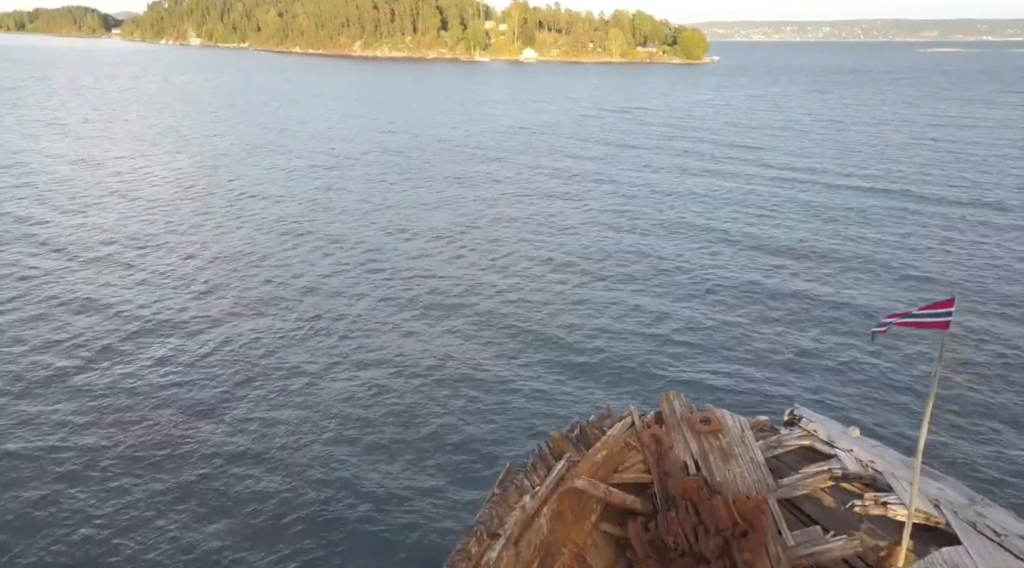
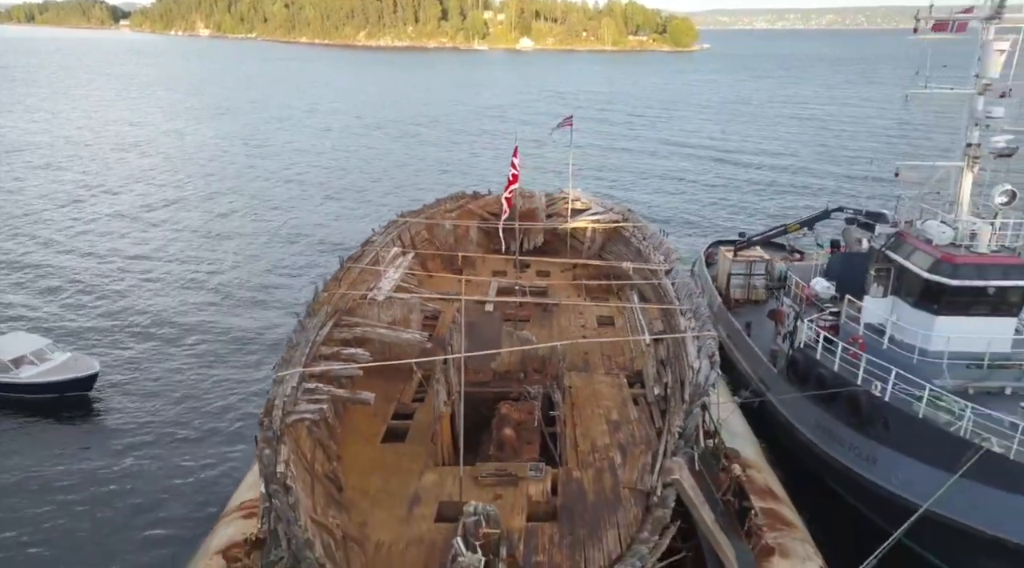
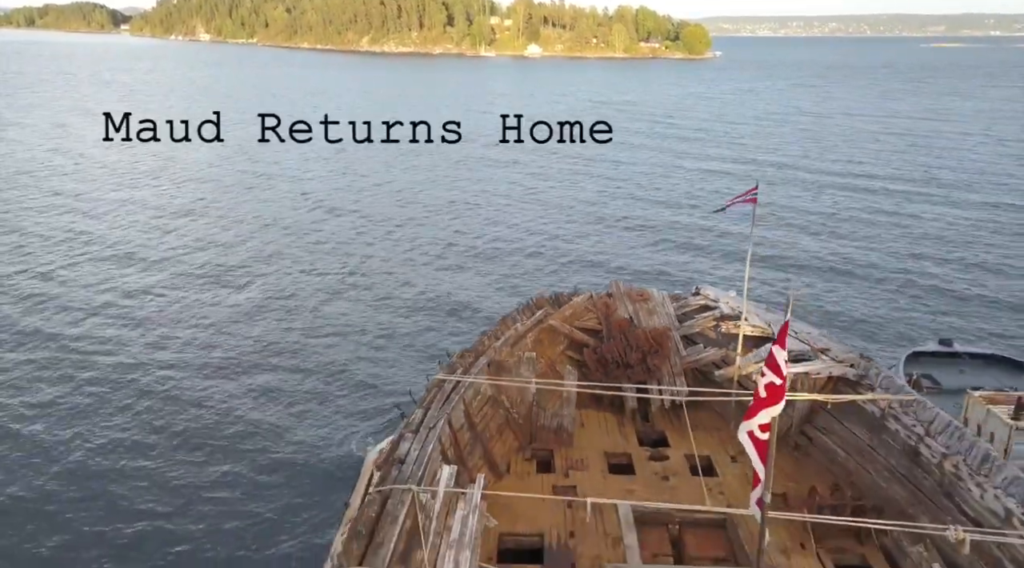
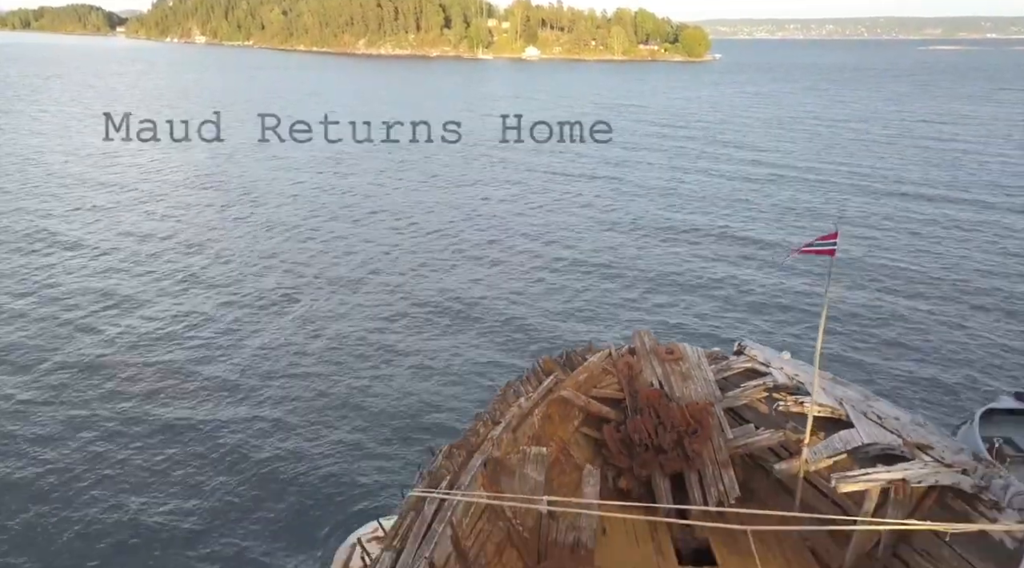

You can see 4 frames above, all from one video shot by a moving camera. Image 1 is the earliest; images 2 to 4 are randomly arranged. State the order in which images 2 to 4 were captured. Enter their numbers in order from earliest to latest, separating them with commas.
4, 3, 2
